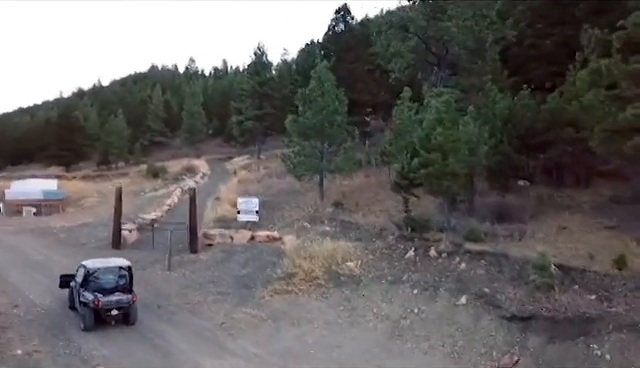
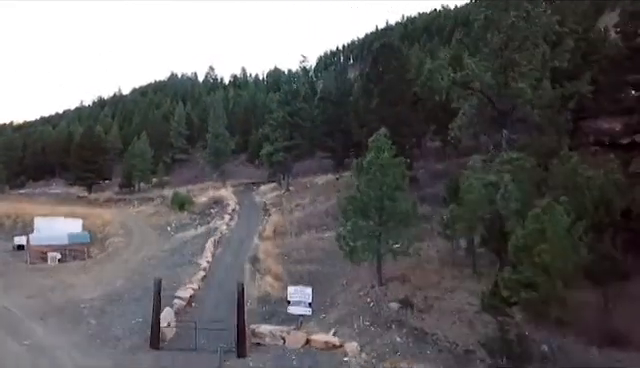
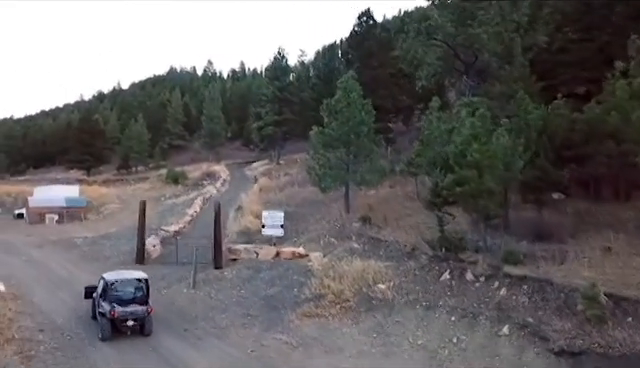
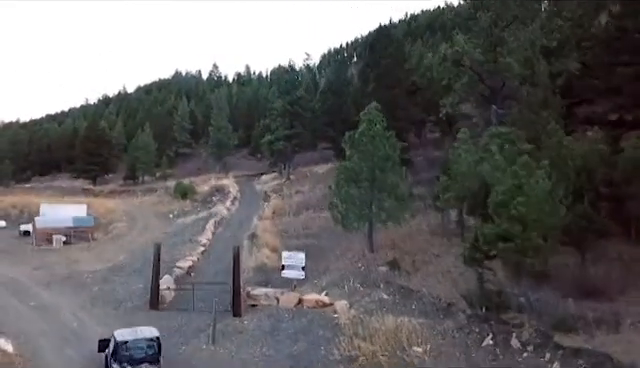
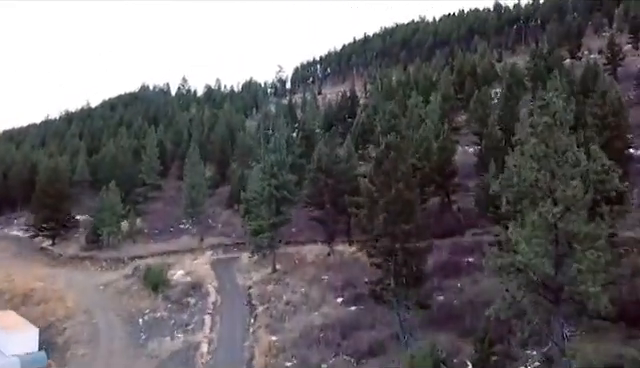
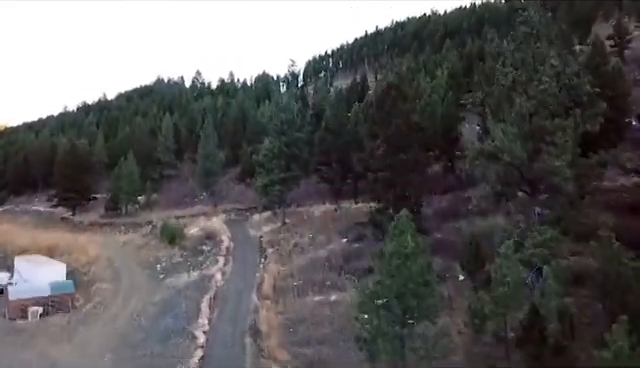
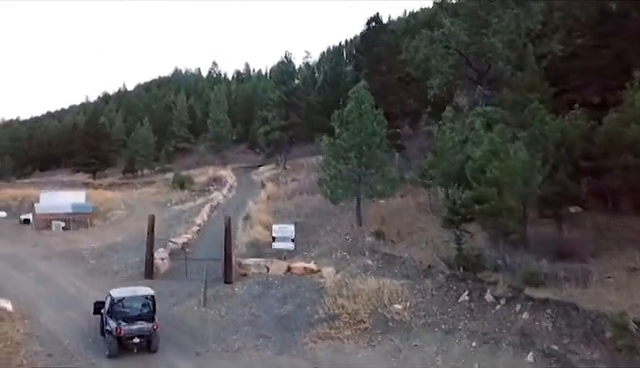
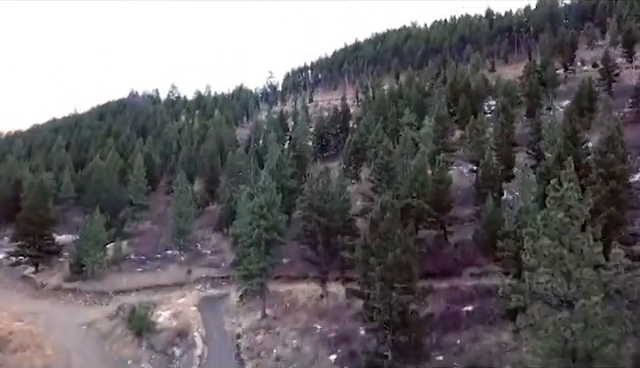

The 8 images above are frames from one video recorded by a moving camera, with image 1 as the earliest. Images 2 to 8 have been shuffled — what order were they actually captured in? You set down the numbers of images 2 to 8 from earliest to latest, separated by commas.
3, 7, 4, 2, 6, 5, 8
